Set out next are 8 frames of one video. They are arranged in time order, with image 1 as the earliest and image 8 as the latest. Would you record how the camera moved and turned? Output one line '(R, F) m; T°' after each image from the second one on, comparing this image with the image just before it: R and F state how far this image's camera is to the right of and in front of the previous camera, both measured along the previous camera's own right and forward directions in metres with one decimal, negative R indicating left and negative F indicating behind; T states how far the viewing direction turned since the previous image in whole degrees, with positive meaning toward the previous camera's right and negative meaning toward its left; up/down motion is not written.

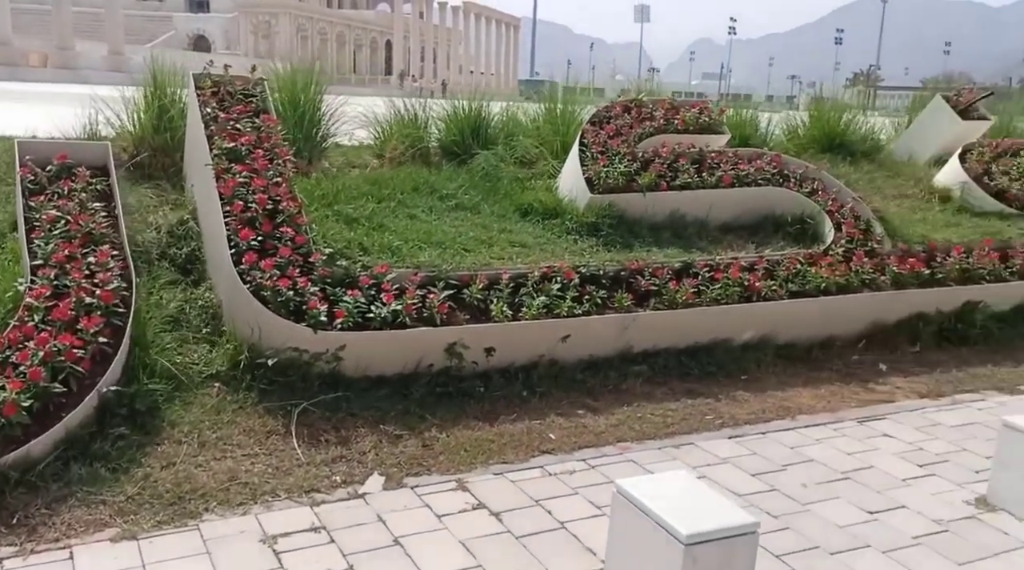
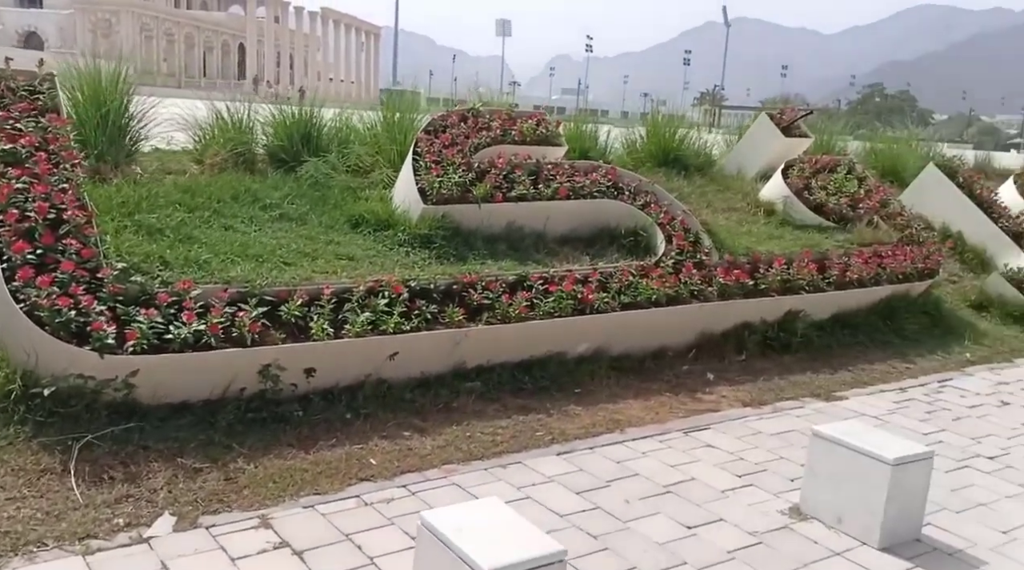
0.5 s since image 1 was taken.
(+0.2, +0.2) m; +8°
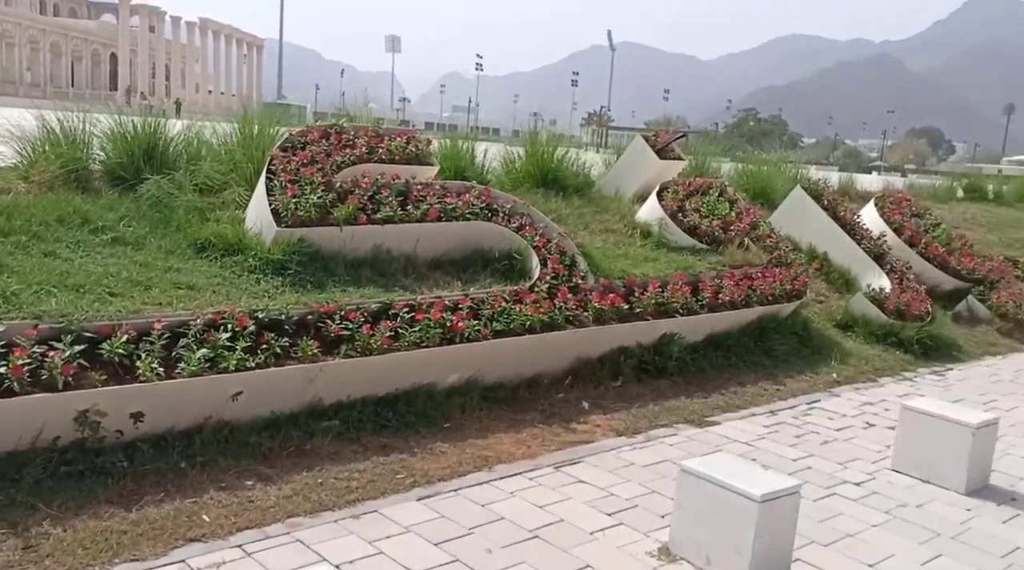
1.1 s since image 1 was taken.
(+0.1, +0.3) m; +7°
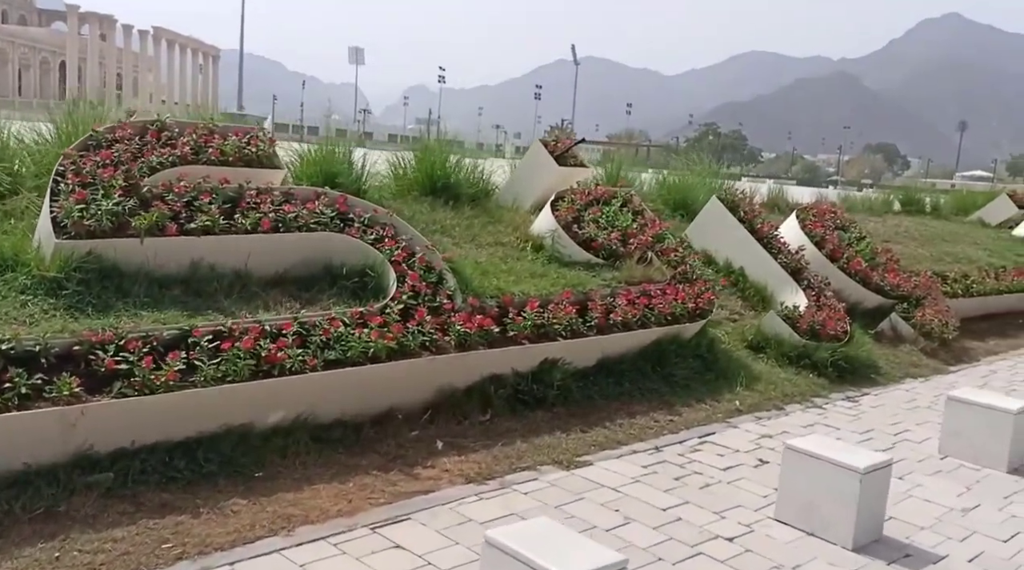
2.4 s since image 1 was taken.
(+0.6, +0.7) m; +3°
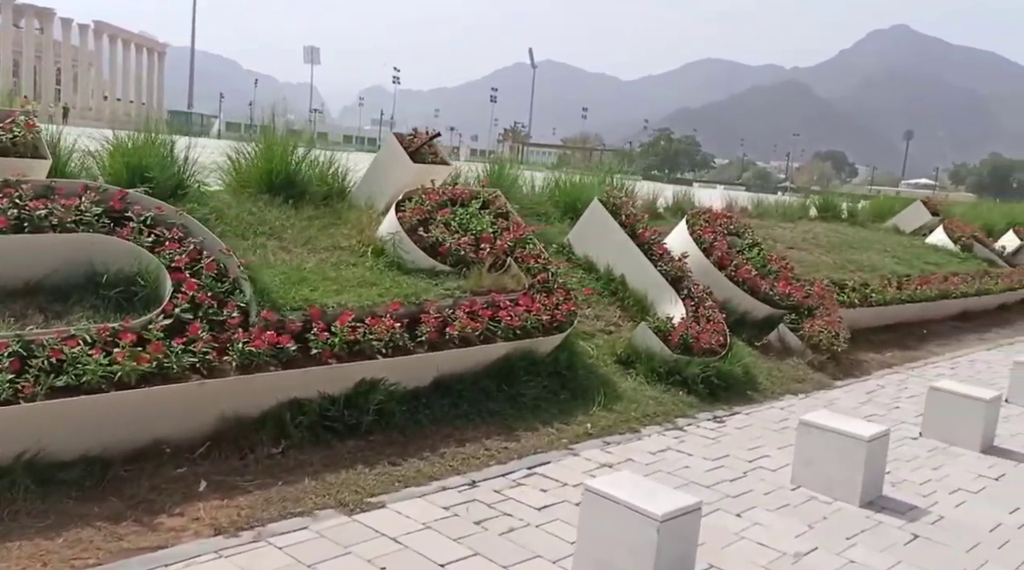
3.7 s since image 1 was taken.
(+0.8, +0.7) m; +3°
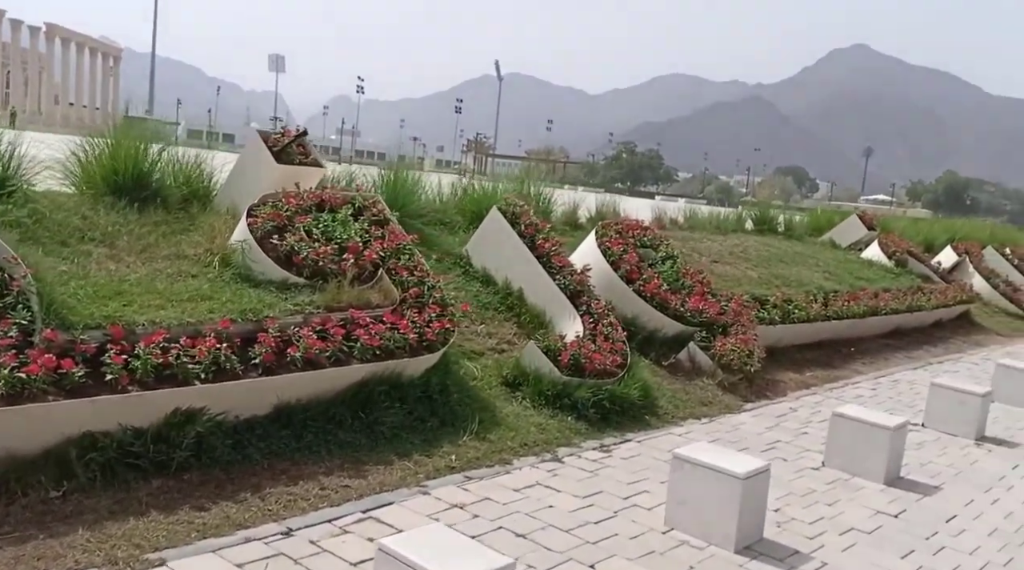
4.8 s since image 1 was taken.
(+0.6, +0.6) m; +3°
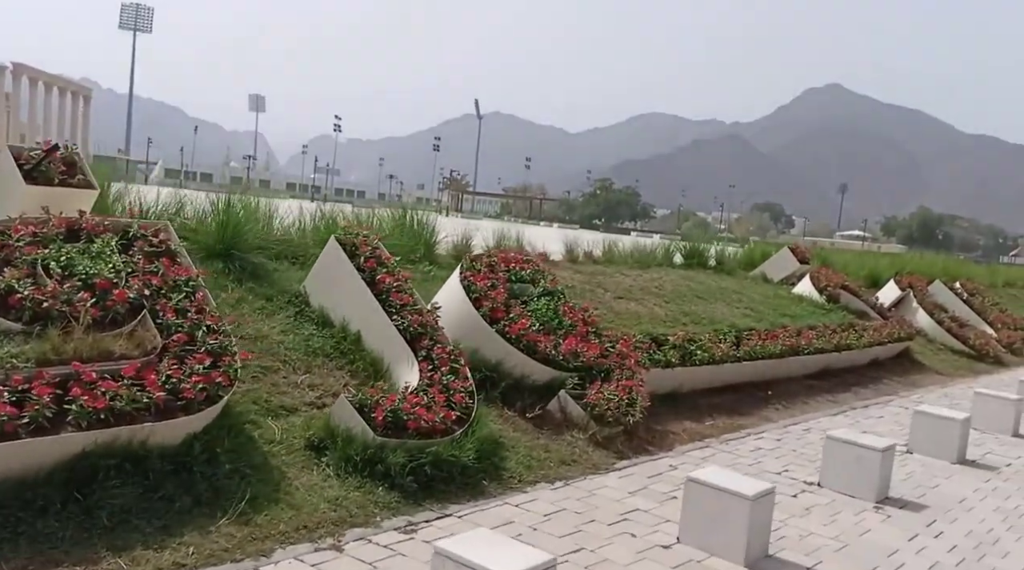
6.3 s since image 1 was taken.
(+1.0, +1.1) m; +2°
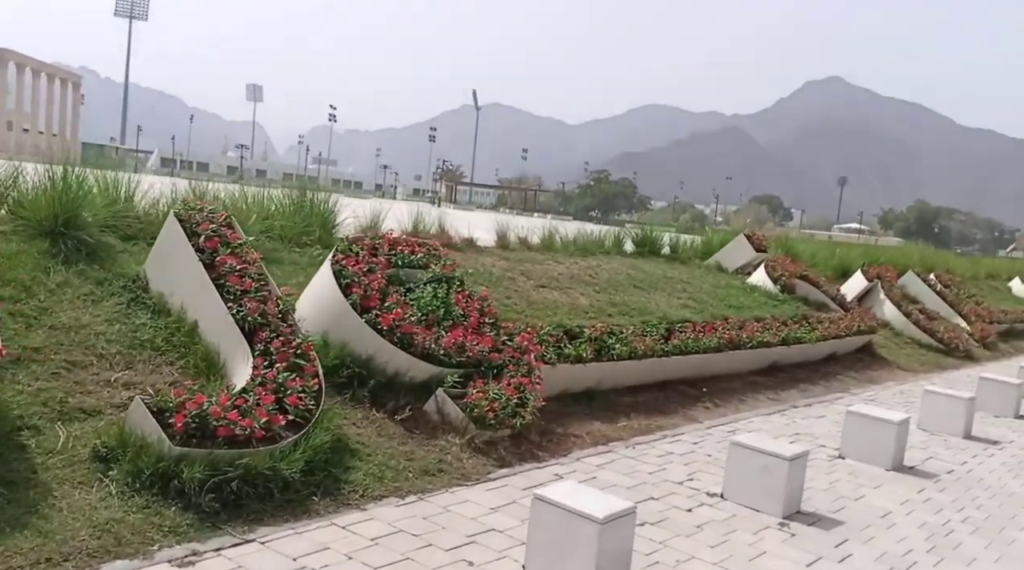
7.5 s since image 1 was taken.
(+0.9, +0.9) m; +1°
